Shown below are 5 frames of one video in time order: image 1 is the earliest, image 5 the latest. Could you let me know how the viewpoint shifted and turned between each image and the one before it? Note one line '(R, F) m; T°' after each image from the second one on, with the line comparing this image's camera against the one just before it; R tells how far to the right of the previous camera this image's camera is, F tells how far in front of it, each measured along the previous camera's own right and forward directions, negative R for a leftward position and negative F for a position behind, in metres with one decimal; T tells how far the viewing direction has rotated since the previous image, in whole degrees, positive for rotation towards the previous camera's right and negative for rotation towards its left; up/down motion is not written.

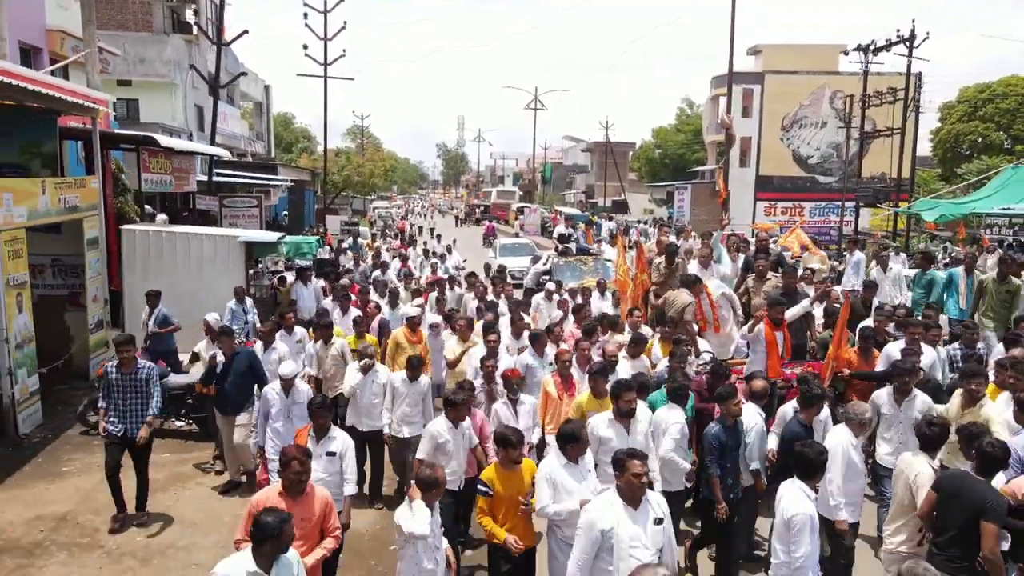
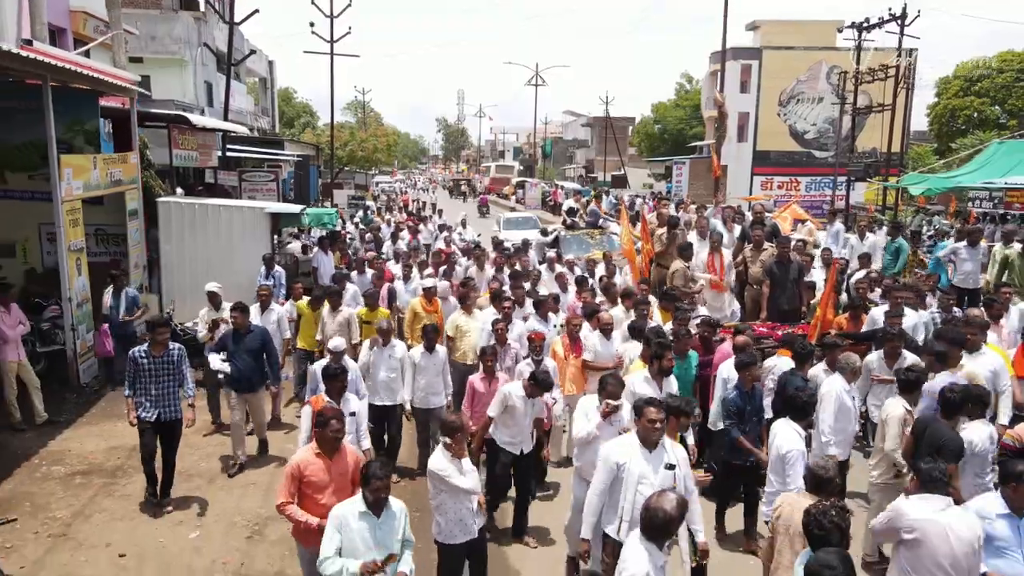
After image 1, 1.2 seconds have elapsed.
(-0.1, -1.0) m; 0°
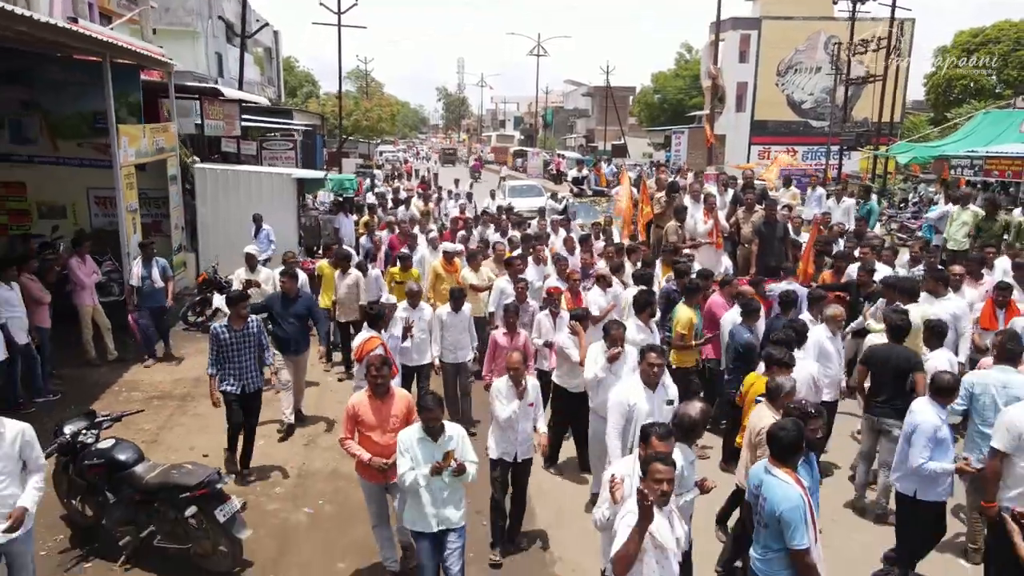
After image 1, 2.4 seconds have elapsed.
(-0.1, -1.1) m; 0°
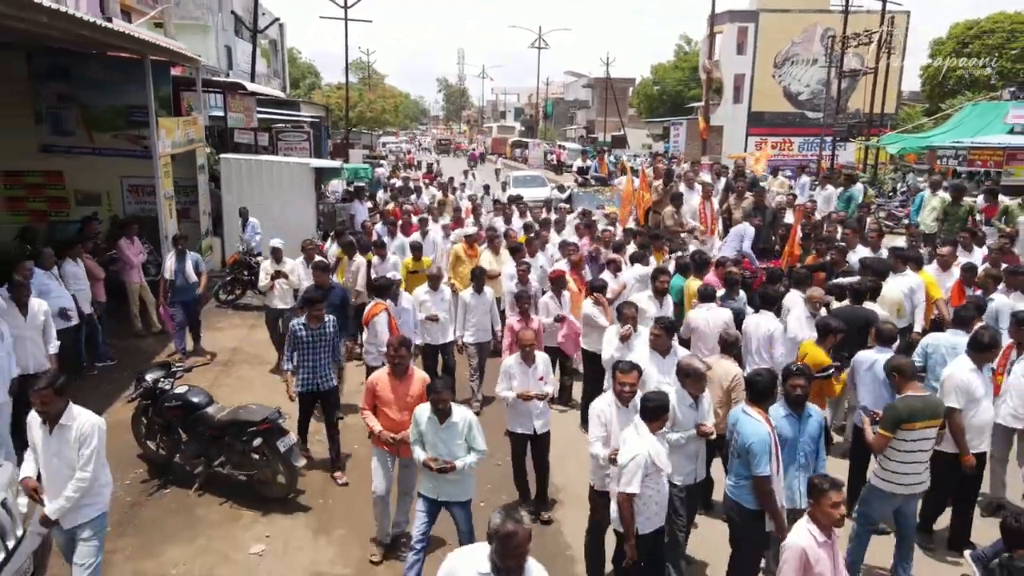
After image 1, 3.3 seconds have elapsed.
(-0.1, -0.9) m; 0°
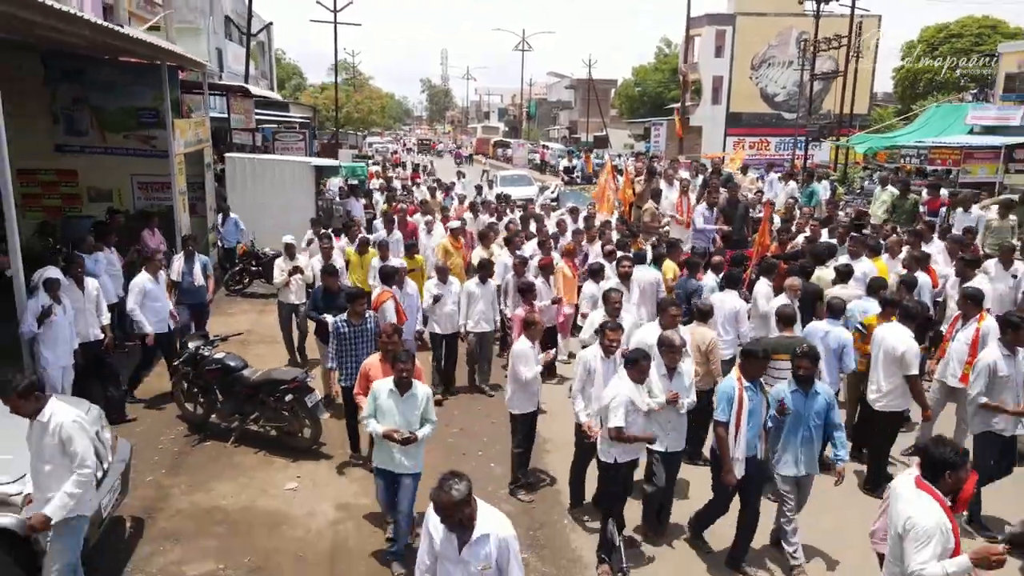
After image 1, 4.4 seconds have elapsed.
(-0.1, -1.0) m; +1°
